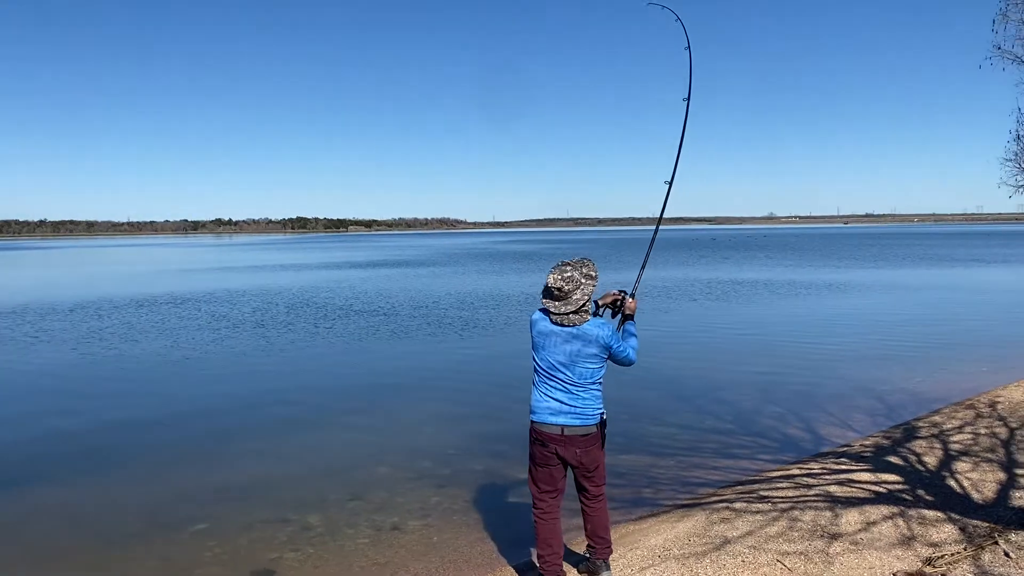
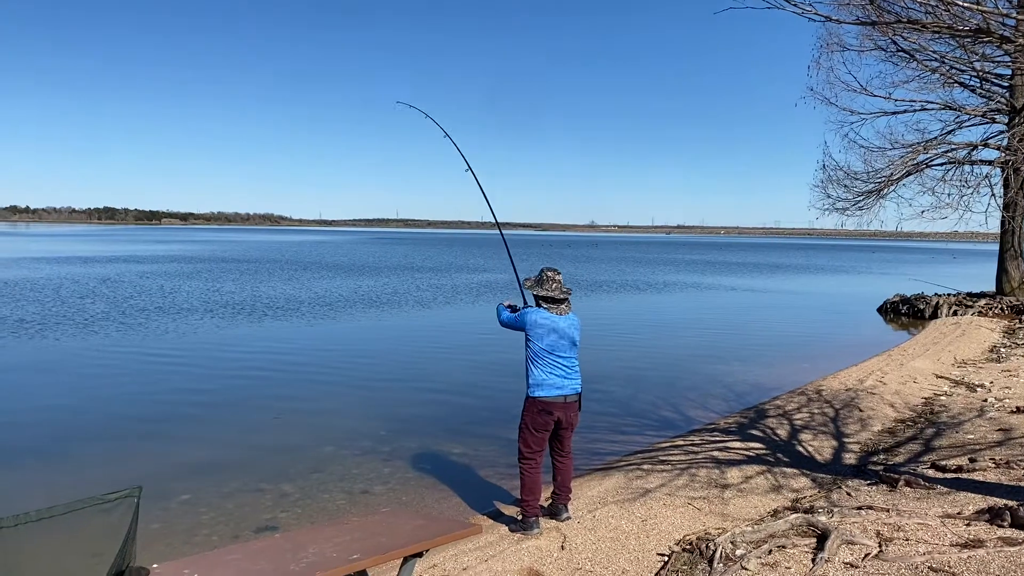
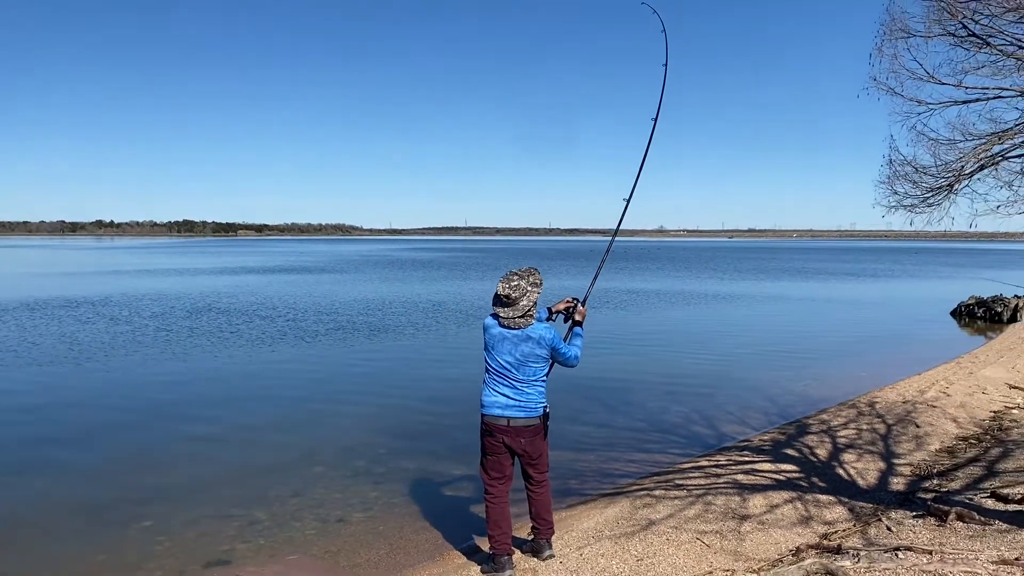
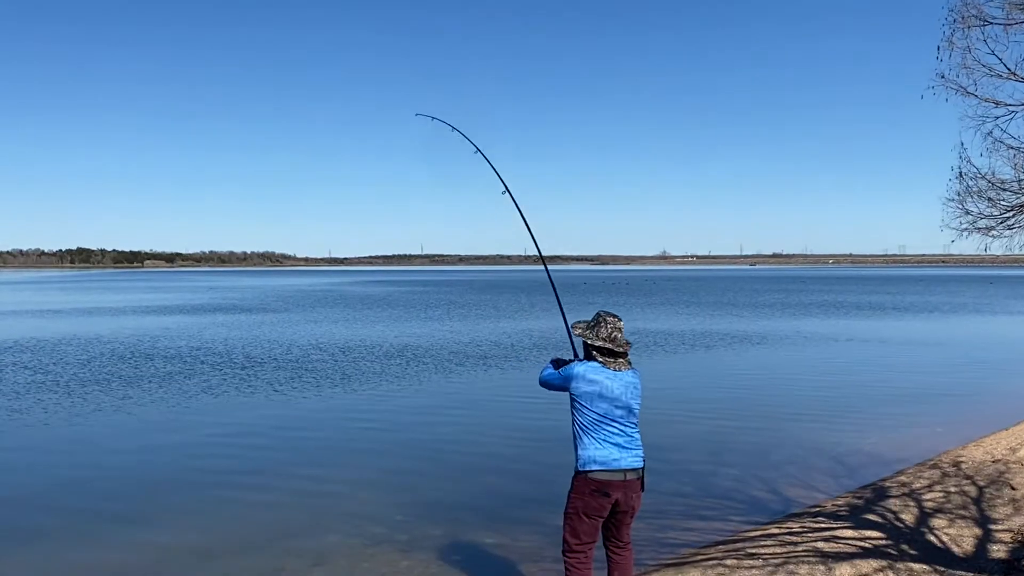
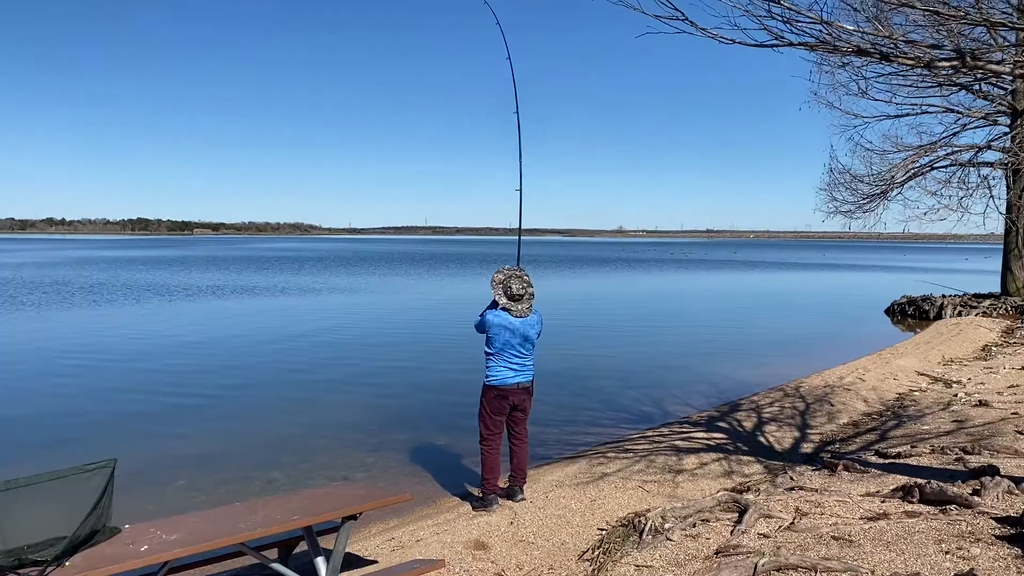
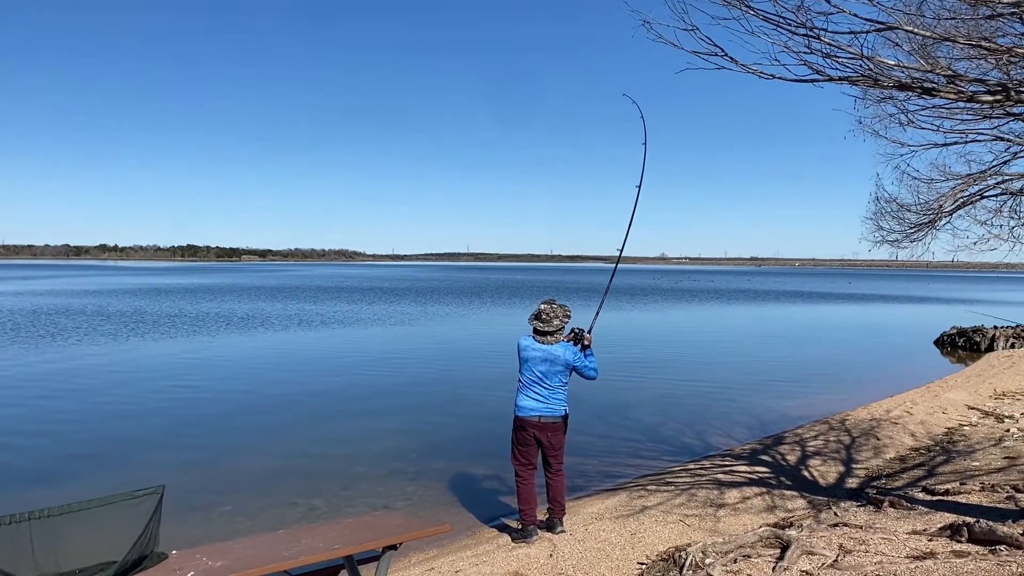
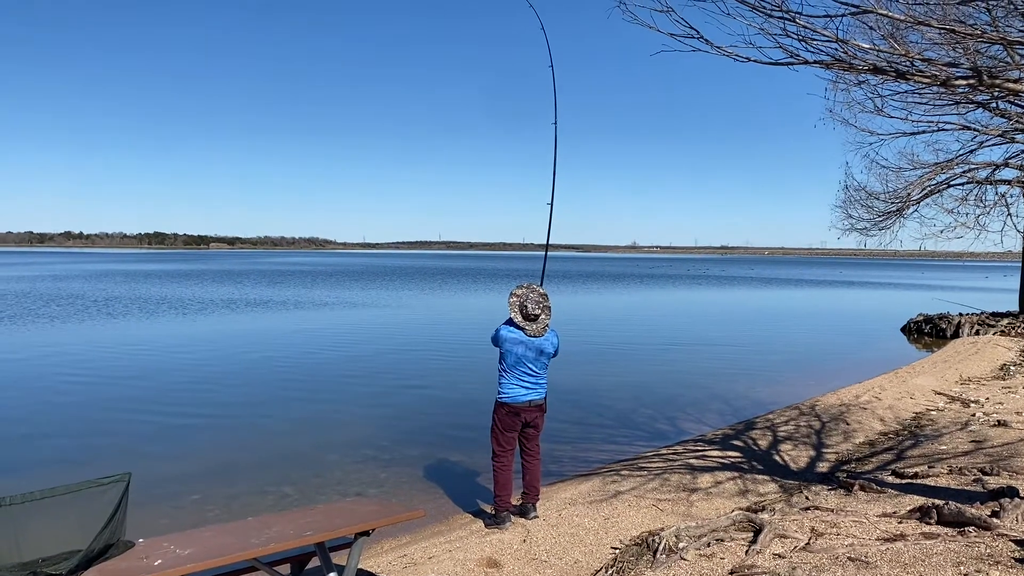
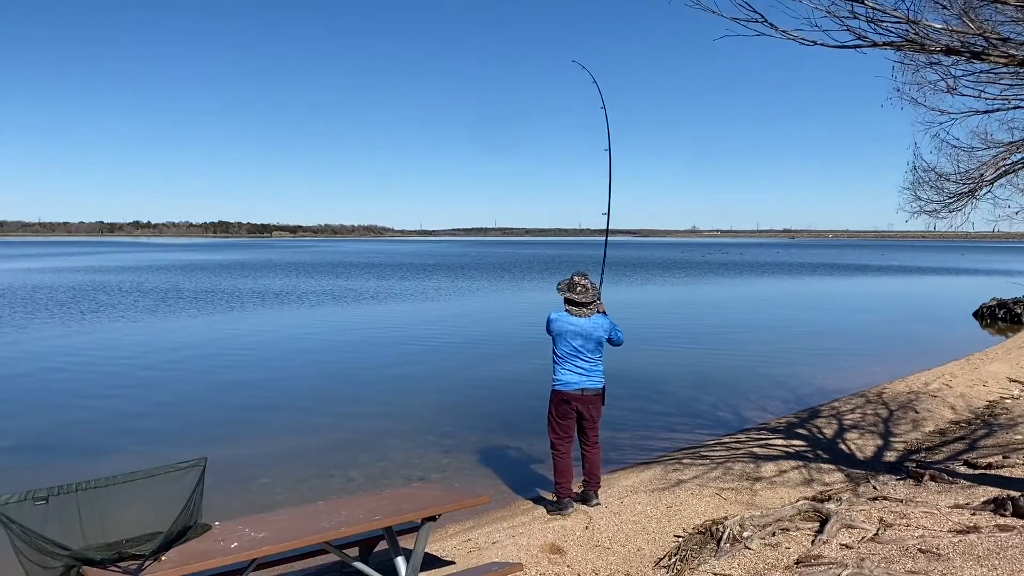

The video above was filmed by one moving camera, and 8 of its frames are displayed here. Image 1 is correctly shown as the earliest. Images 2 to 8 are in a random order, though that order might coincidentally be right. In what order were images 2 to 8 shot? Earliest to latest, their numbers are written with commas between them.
3, 4, 2, 8, 6, 5, 7
